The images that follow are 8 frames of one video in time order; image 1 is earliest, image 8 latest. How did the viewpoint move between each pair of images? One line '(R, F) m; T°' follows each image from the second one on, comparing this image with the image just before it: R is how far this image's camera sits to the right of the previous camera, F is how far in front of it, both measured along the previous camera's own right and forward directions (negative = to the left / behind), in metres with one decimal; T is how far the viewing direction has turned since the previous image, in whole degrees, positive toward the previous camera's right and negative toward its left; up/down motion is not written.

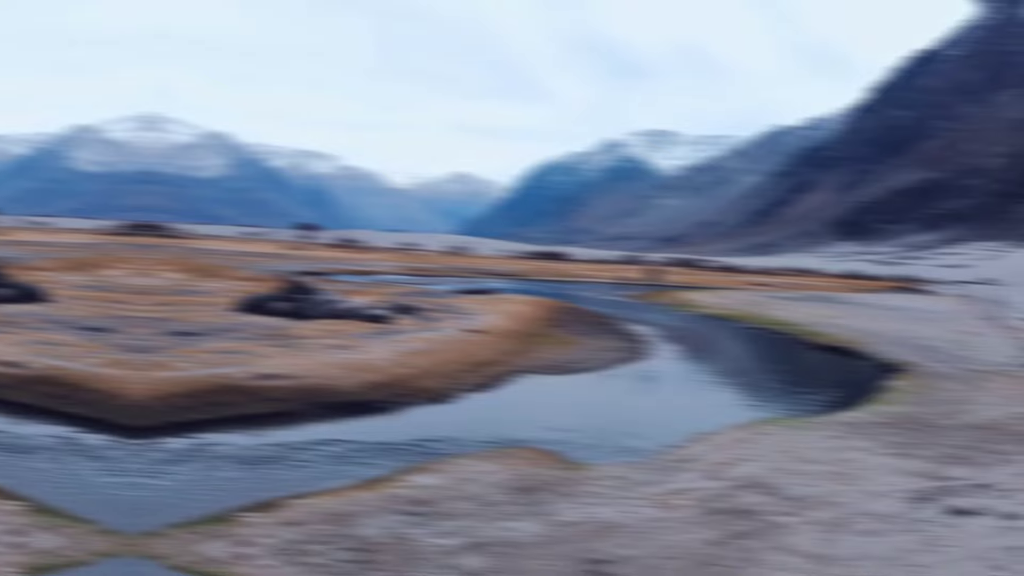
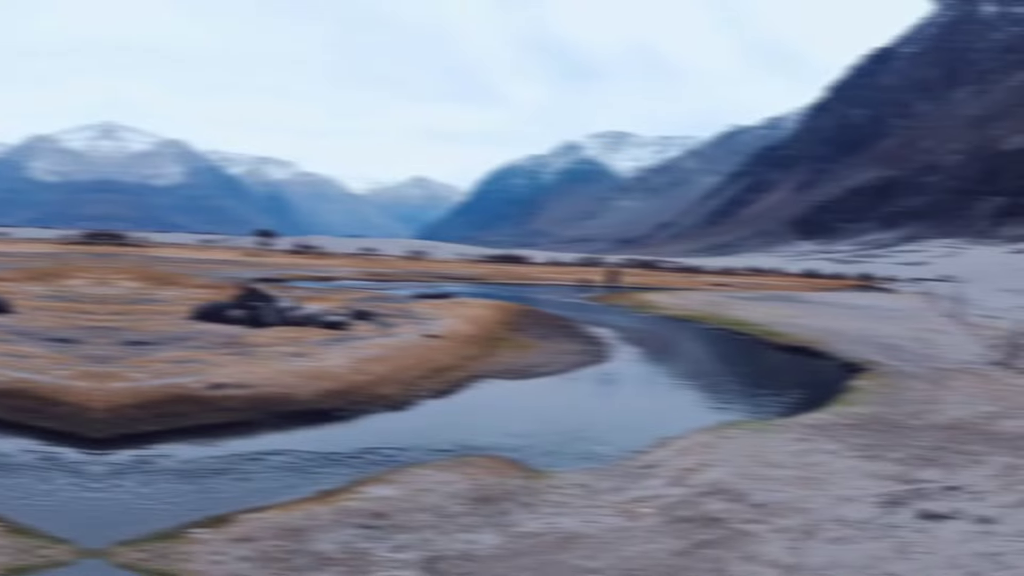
(+0.1, +0.5) m; +2°
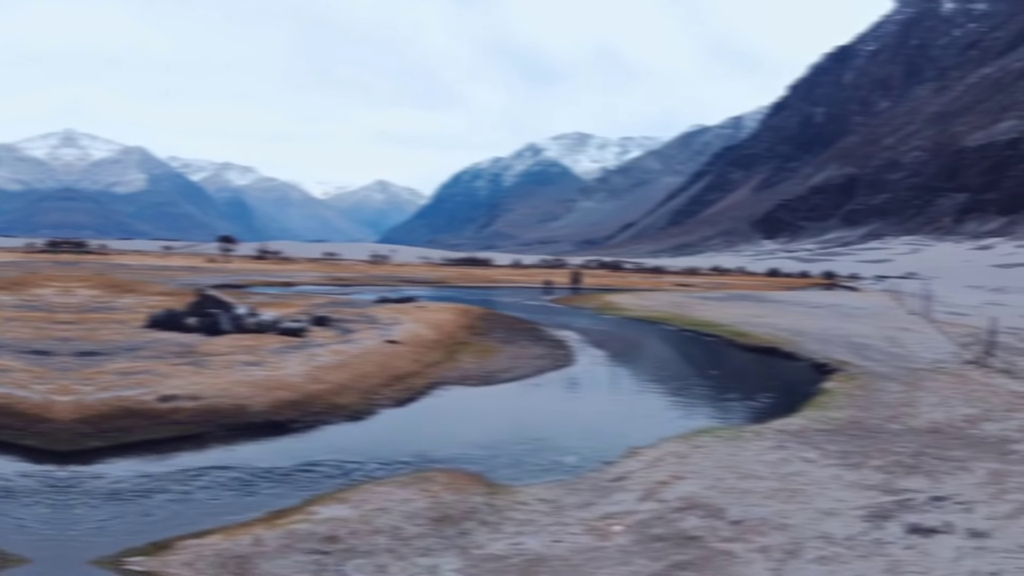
(+0.1, +1.0) m; +2°
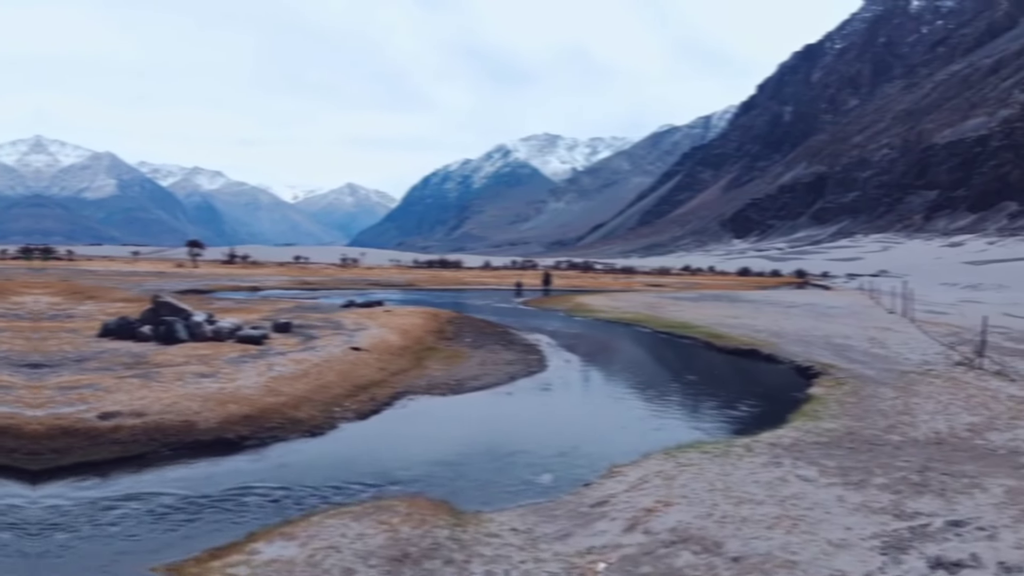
(+0.1, +1.6) m; +2°
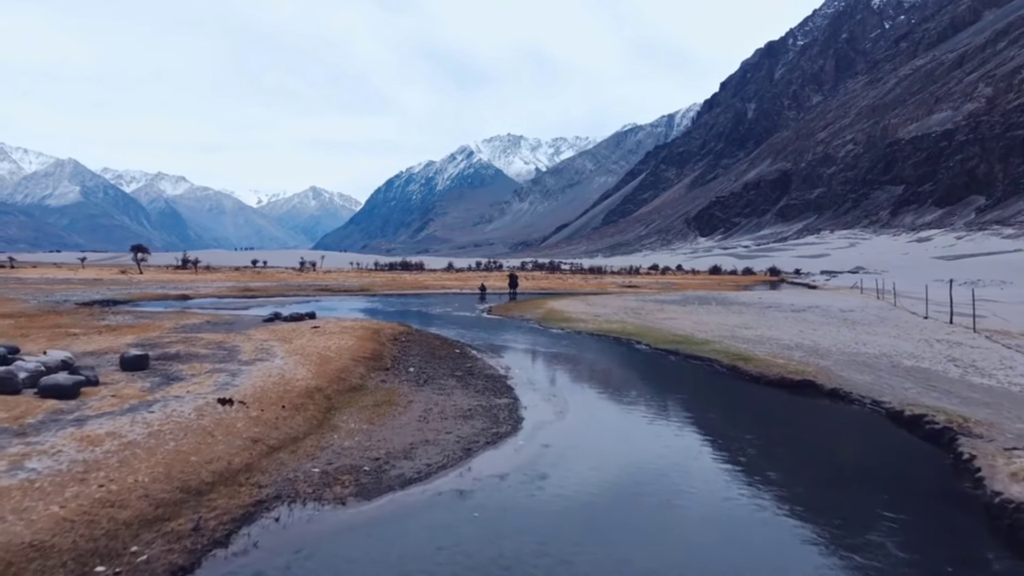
(+0.2, +5.4) m; +2°
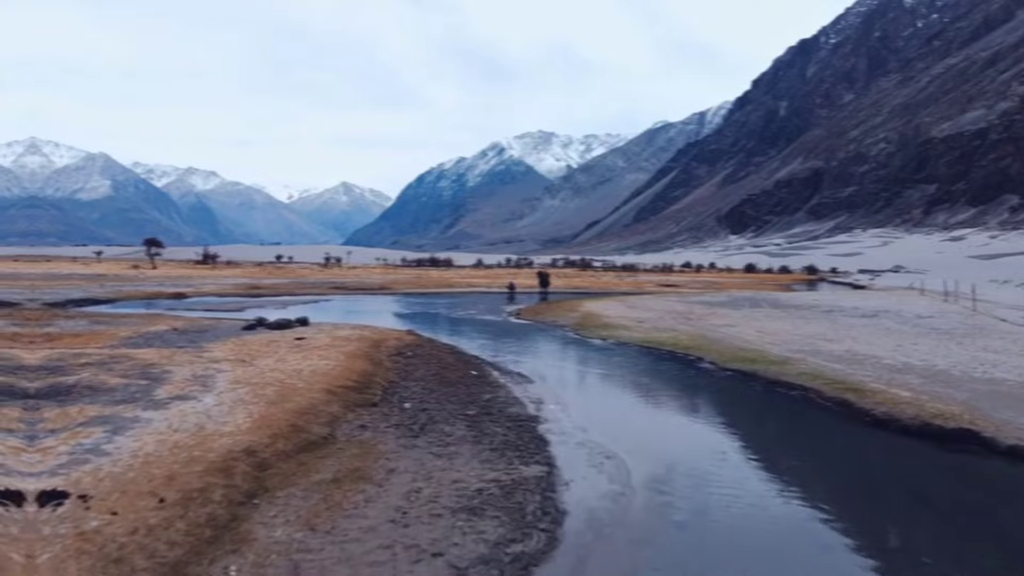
(0.0, +4.0) m; -2°
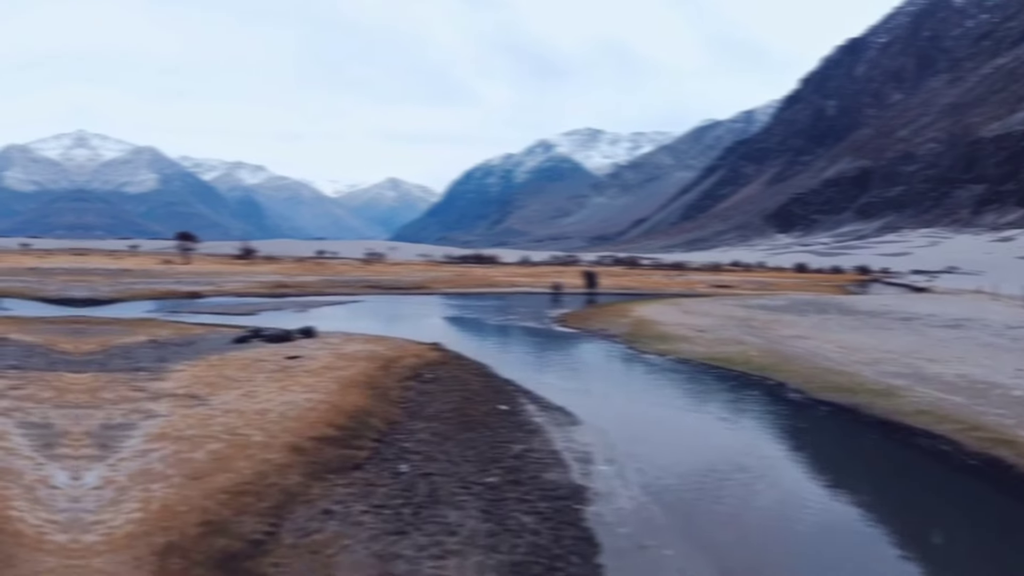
(+0.1, +3.1) m; -3°
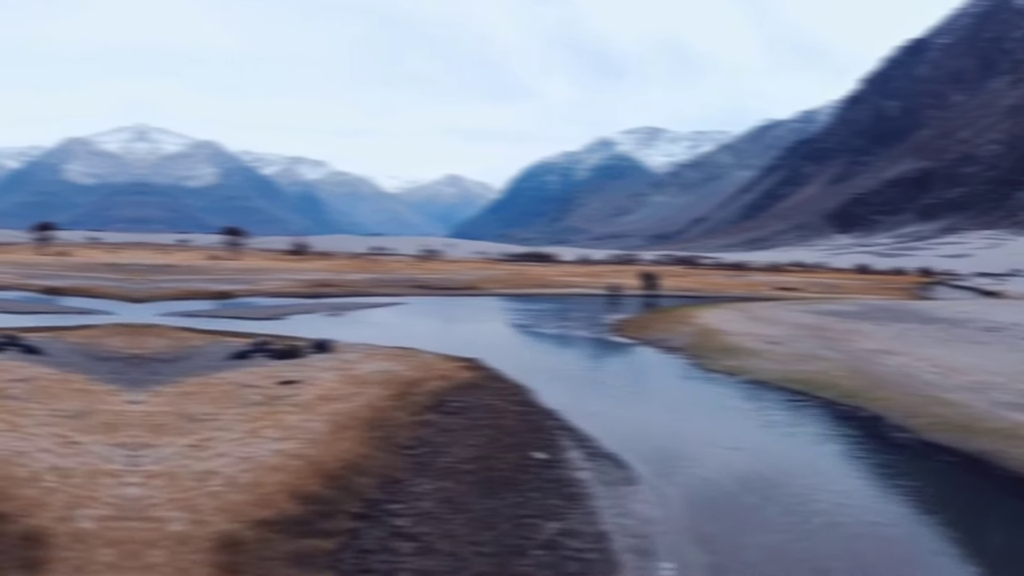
(+0.2, +2.4) m; -4°
